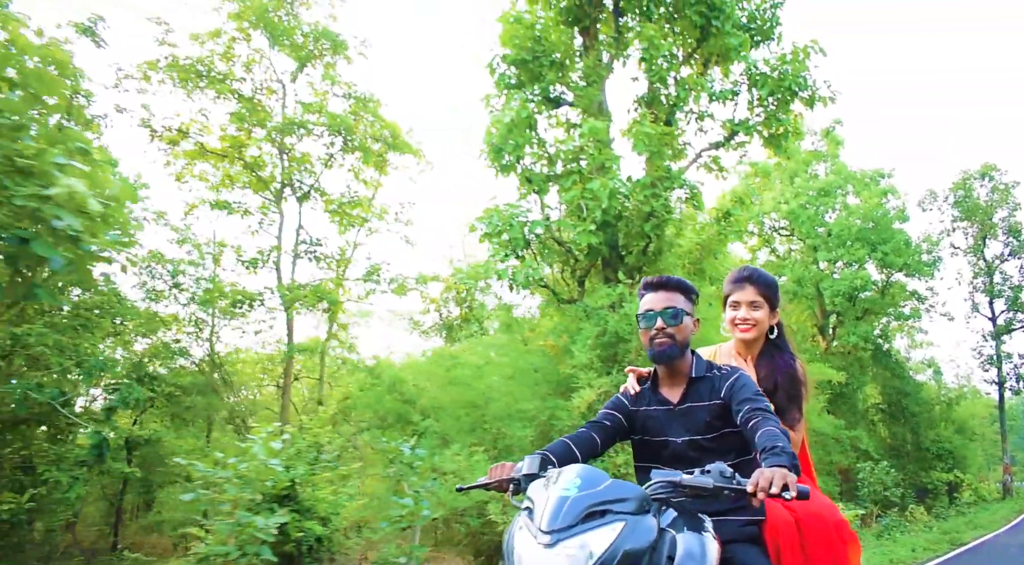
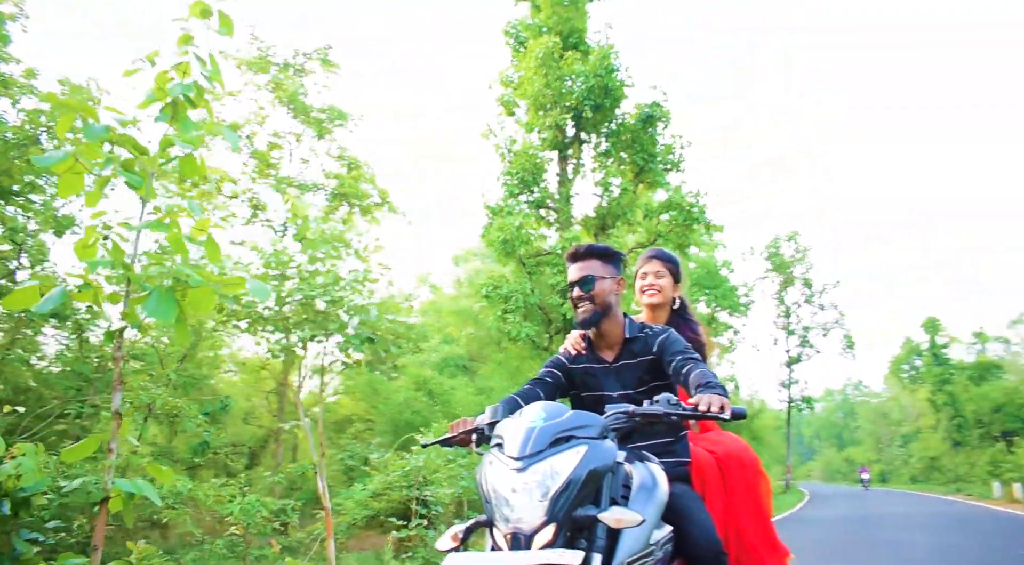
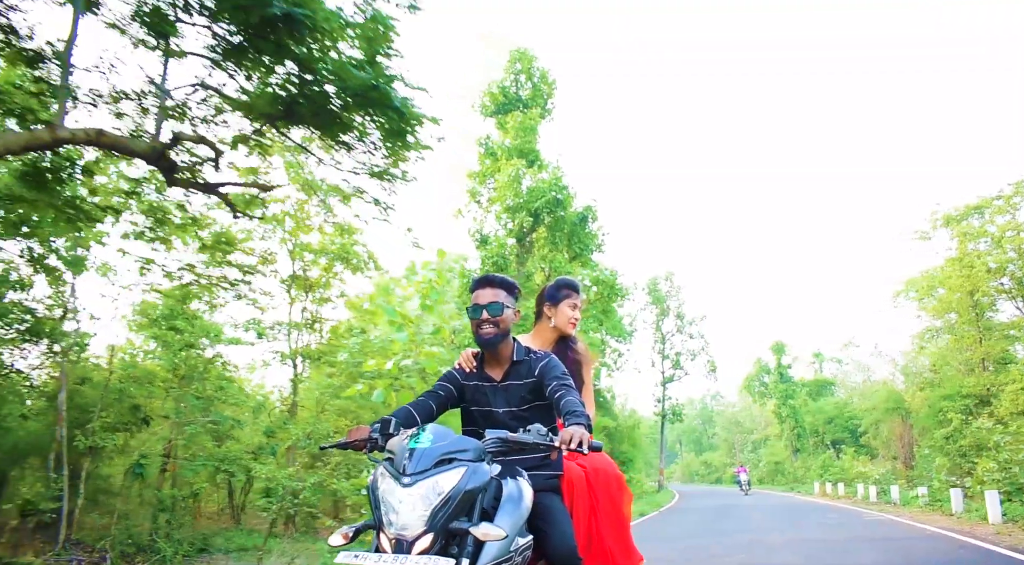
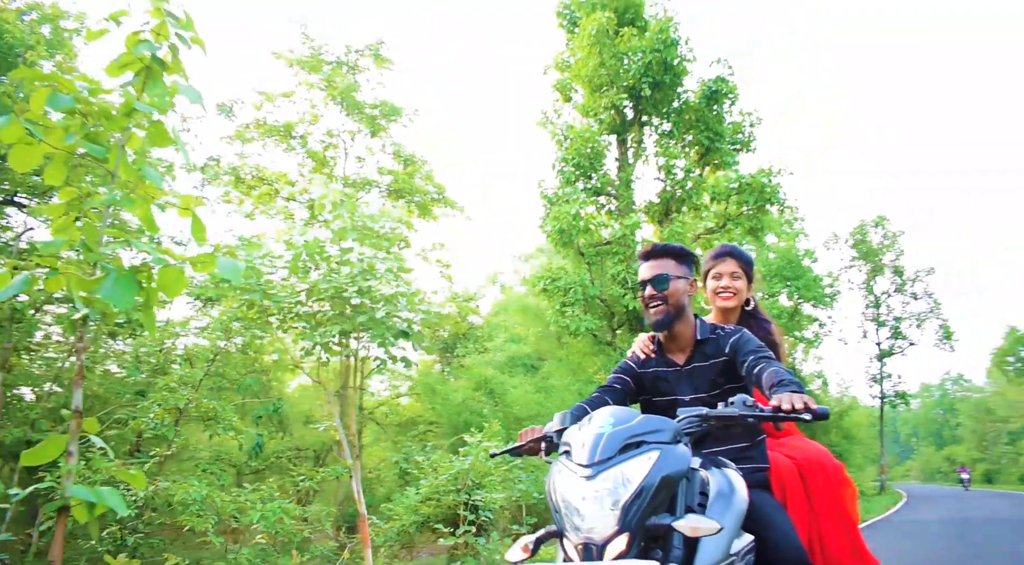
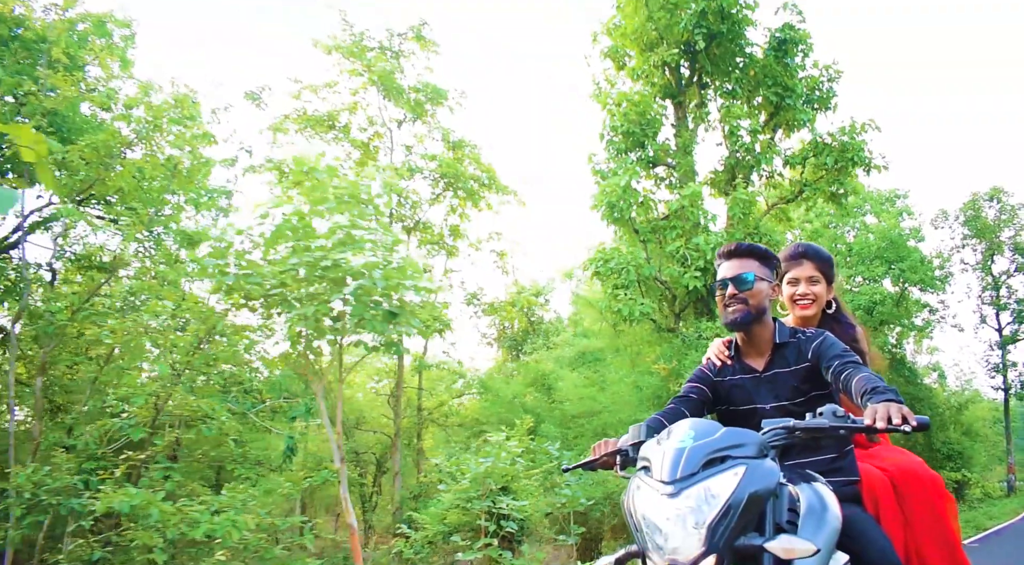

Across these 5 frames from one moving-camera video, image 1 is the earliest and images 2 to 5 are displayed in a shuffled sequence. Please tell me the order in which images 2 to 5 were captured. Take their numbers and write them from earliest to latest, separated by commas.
5, 4, 2, 3
